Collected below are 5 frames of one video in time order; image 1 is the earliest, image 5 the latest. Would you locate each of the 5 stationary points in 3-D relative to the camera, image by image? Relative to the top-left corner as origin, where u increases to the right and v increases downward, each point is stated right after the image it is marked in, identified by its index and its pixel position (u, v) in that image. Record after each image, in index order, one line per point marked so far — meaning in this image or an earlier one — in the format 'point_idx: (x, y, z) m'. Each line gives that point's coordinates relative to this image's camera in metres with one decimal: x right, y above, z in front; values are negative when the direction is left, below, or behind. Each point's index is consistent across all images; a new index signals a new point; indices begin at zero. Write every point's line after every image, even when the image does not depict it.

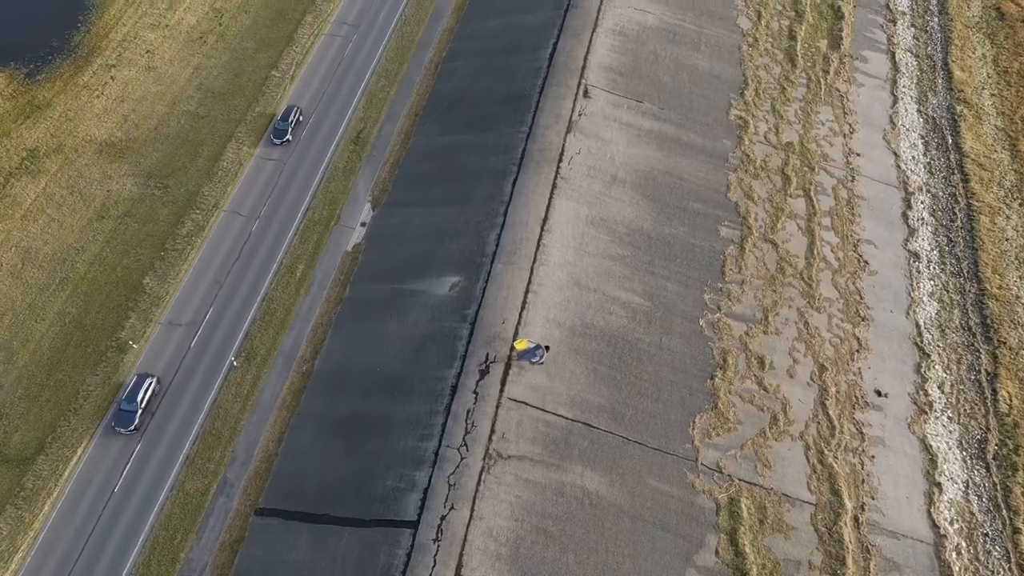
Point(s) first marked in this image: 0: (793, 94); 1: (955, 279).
0: (+3.5, +2.4, +8.9) m
1: (+4.7, +0.1, +7.8) m
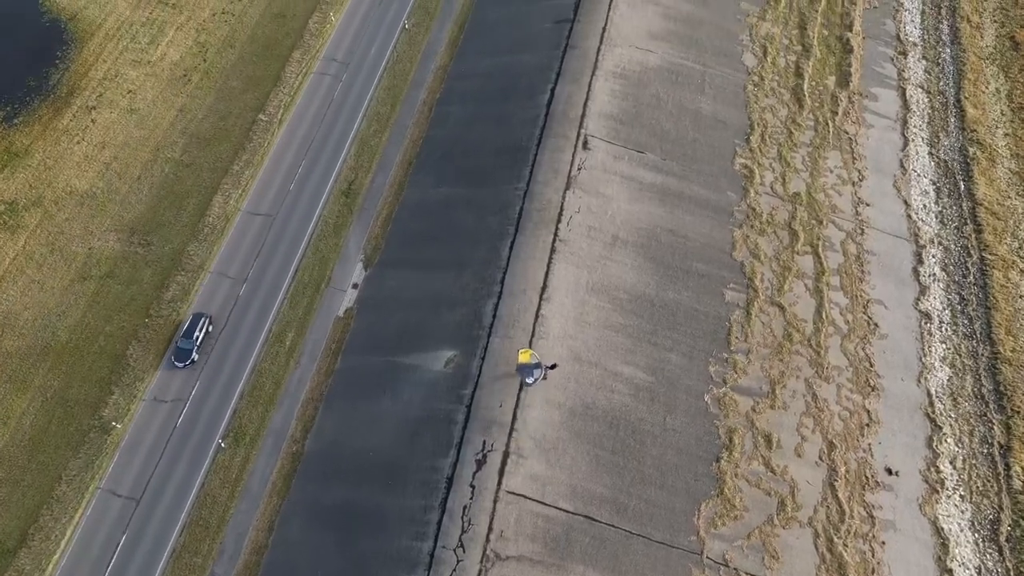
0: (+3.4, +1.8, +8.6) m
1: (+4.7, -0.5, +7.5) m
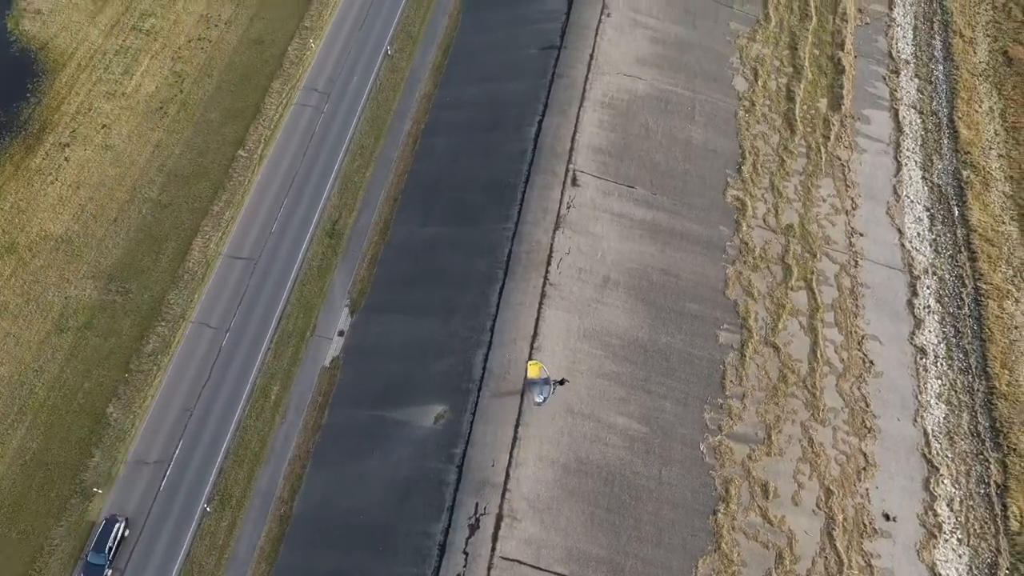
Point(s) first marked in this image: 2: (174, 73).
0: (+3.3, +1.4, +8.5) m
1: (+4.6, -0.9, +7.4) m
2: (-4.4, +2.8, +9.5) m
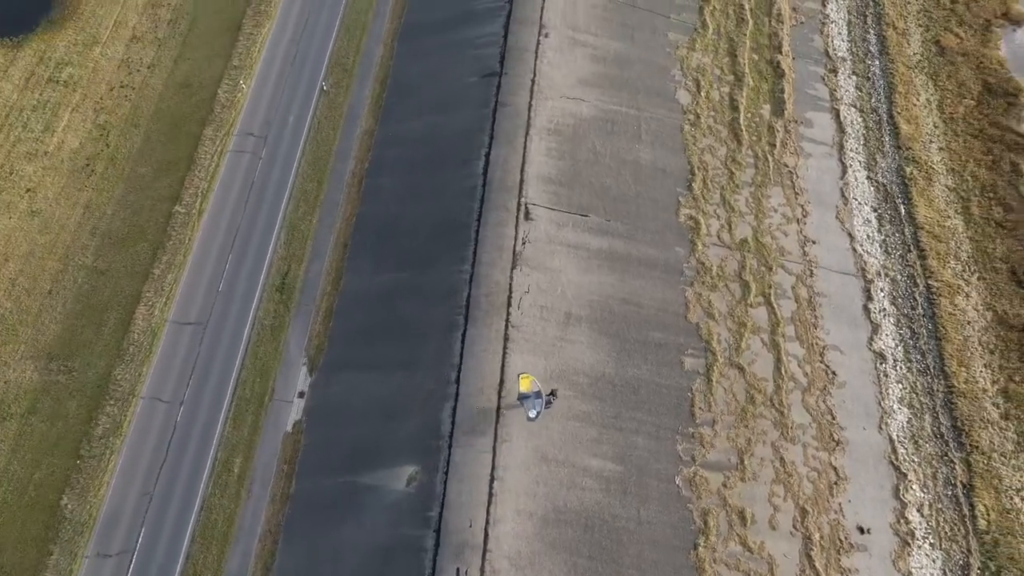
0: (+2.7, +1.3, +8.5) m
1: (+4.3, -0.9, +7.6) m
2: (-5.2, +2.0, +9.0) m
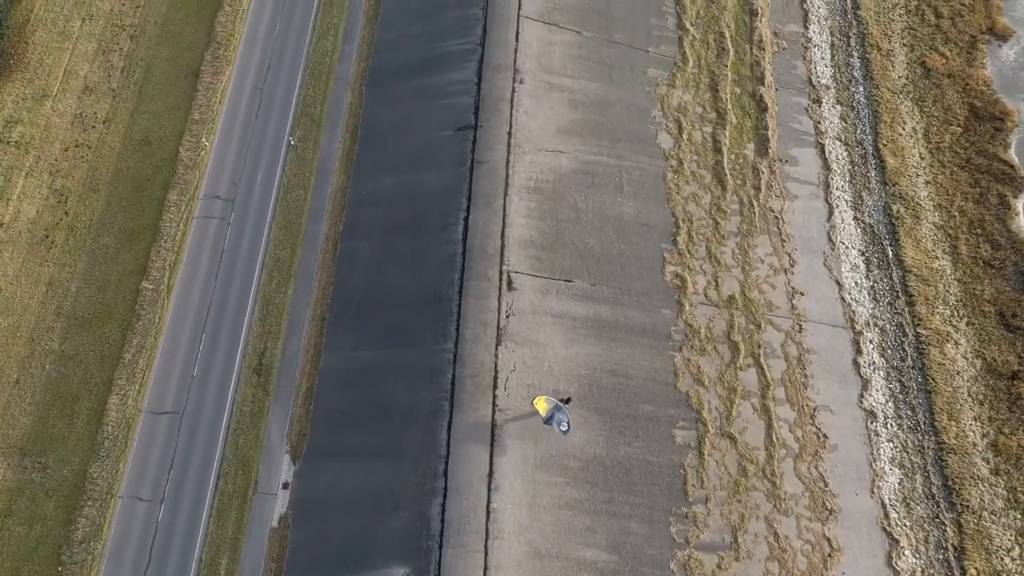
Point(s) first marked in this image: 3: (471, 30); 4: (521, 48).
0: (+2.4, +0.7, +8.3) m
1: (+4.2, -1.5, +7.5) m
2: (-5.4, +1.1, +8.6) m
3: (-0.5, +3.2, +8.9) m
4: (+0.1, +2.9, +8.7) m
